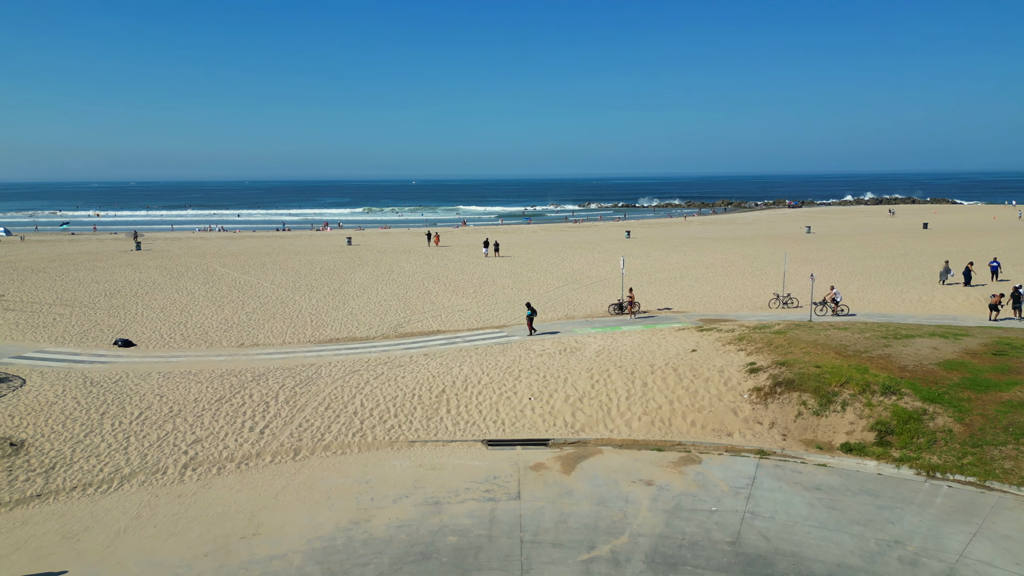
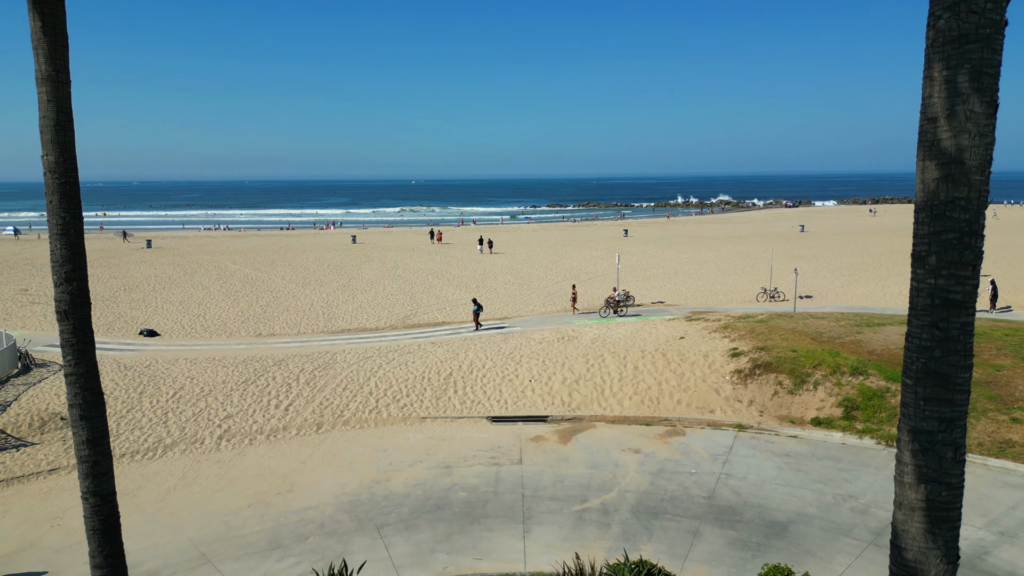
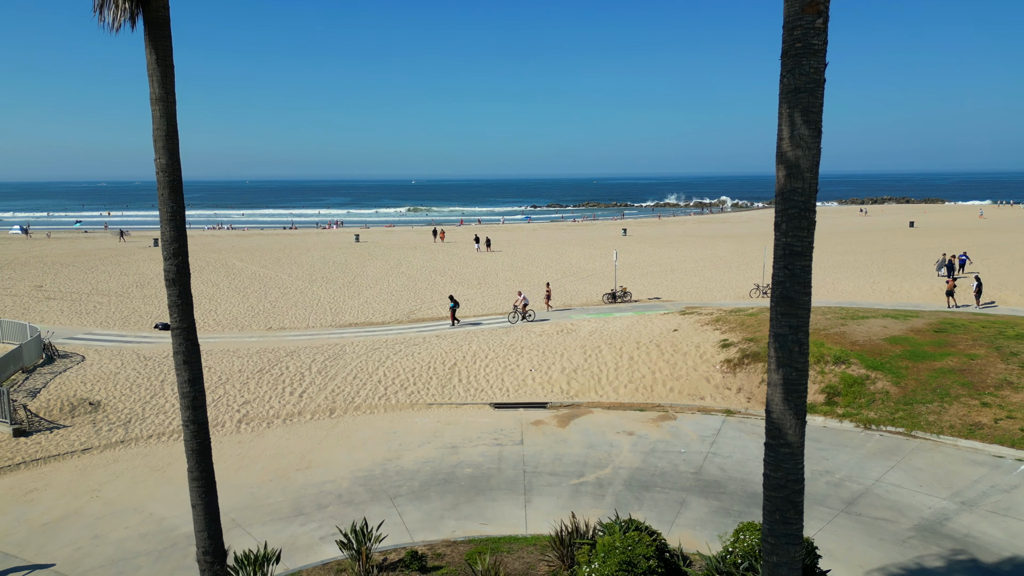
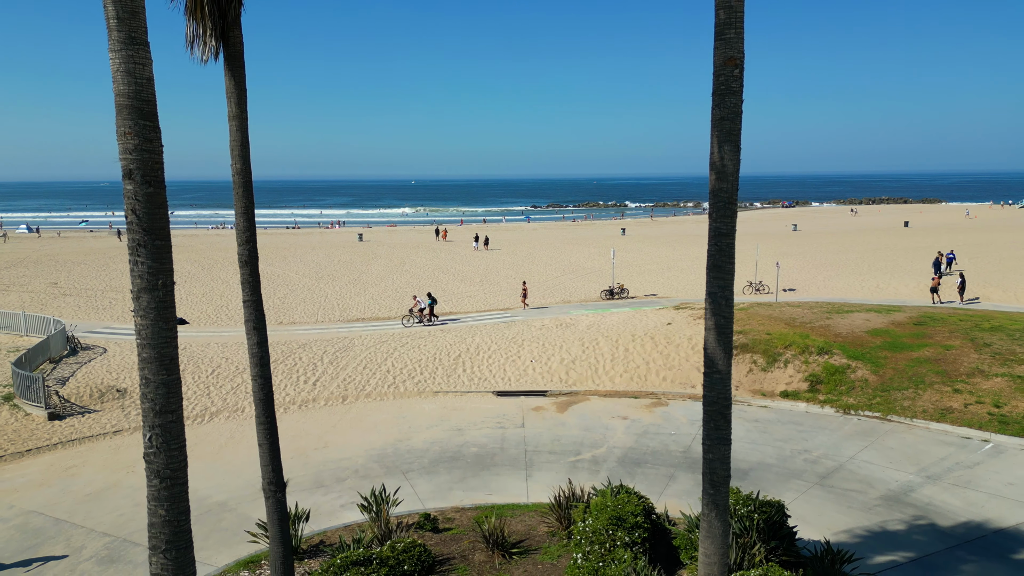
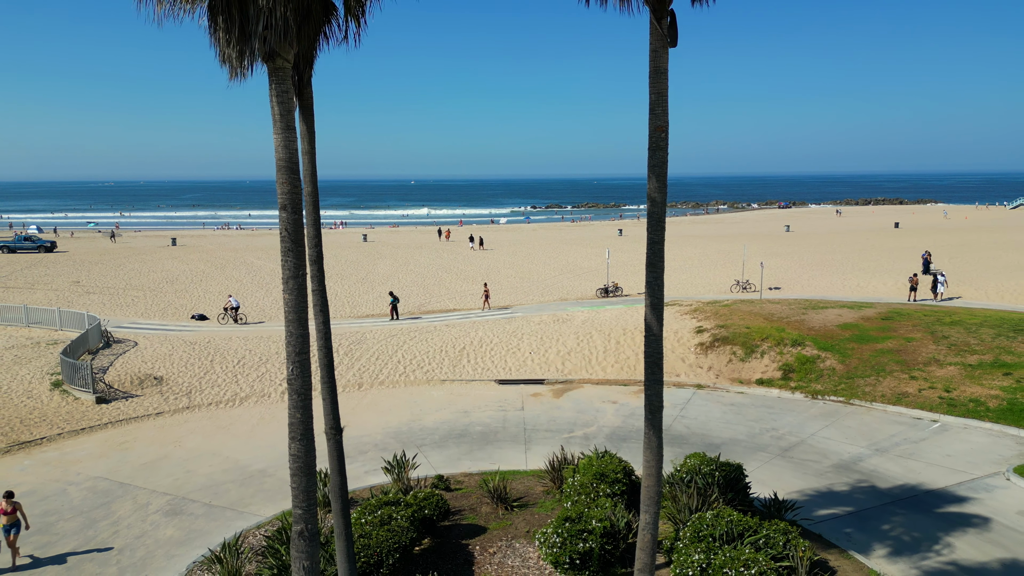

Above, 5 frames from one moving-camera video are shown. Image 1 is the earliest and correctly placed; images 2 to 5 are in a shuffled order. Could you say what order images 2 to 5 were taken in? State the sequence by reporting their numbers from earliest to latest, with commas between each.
2, 3, 4, 5
